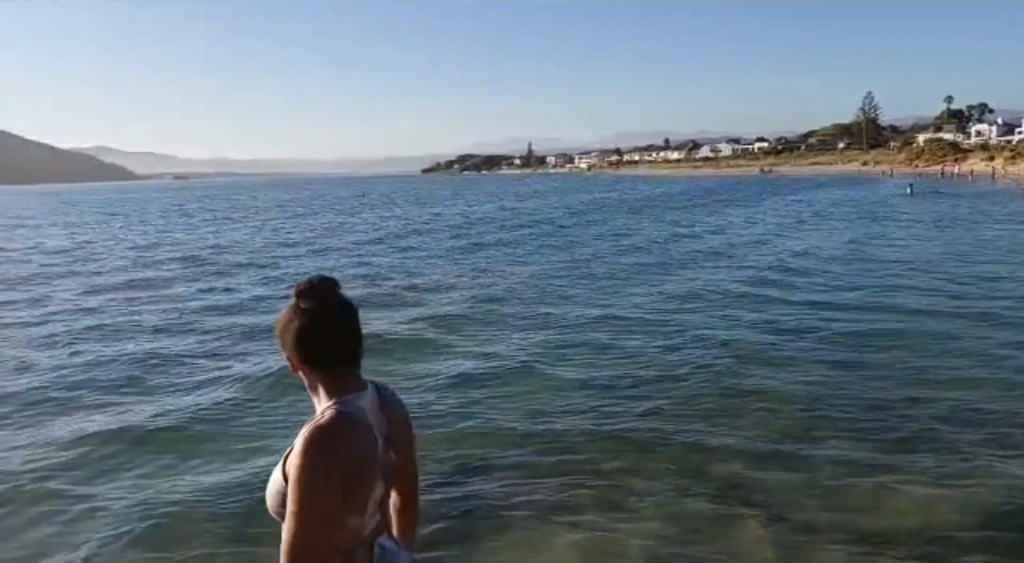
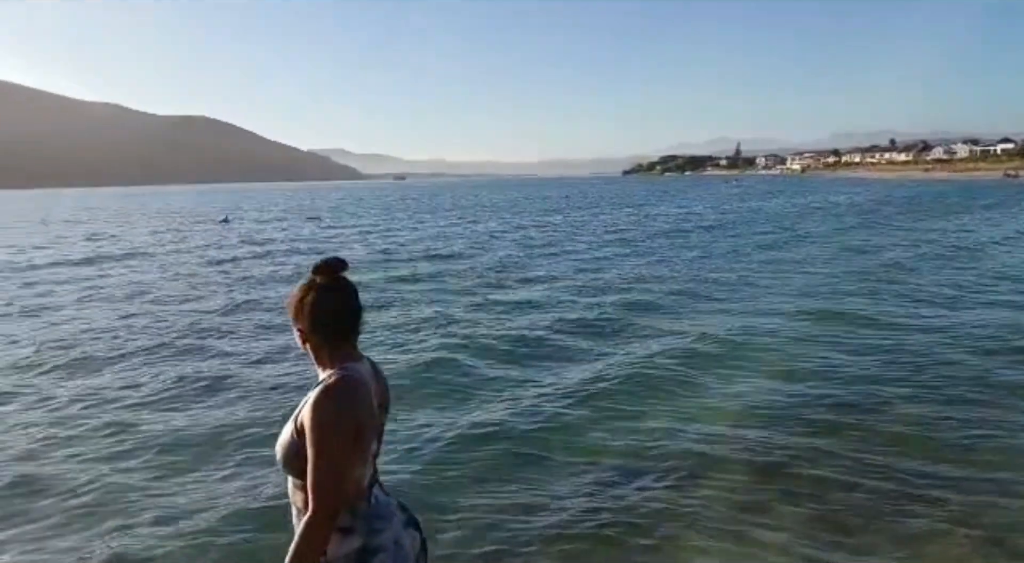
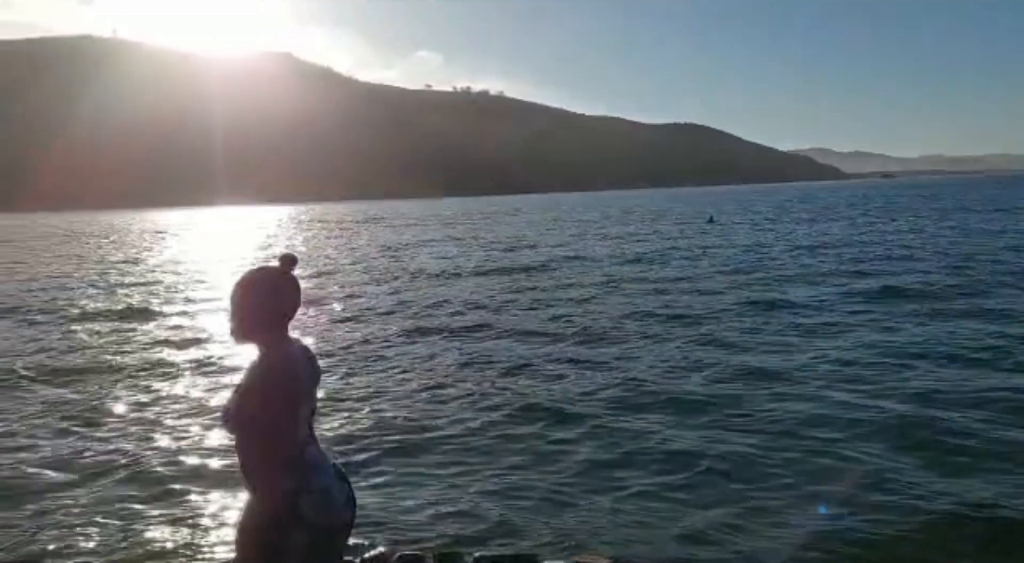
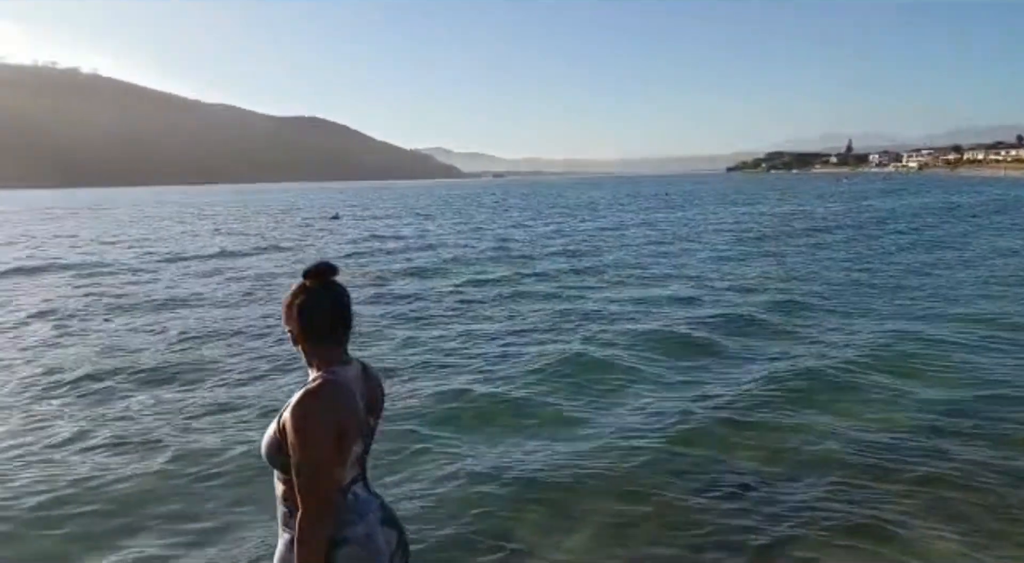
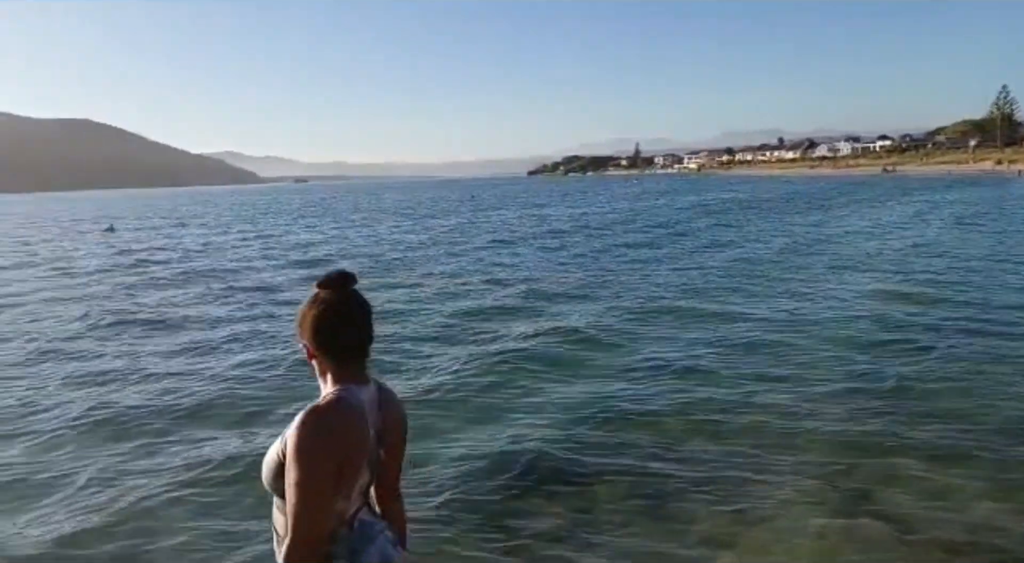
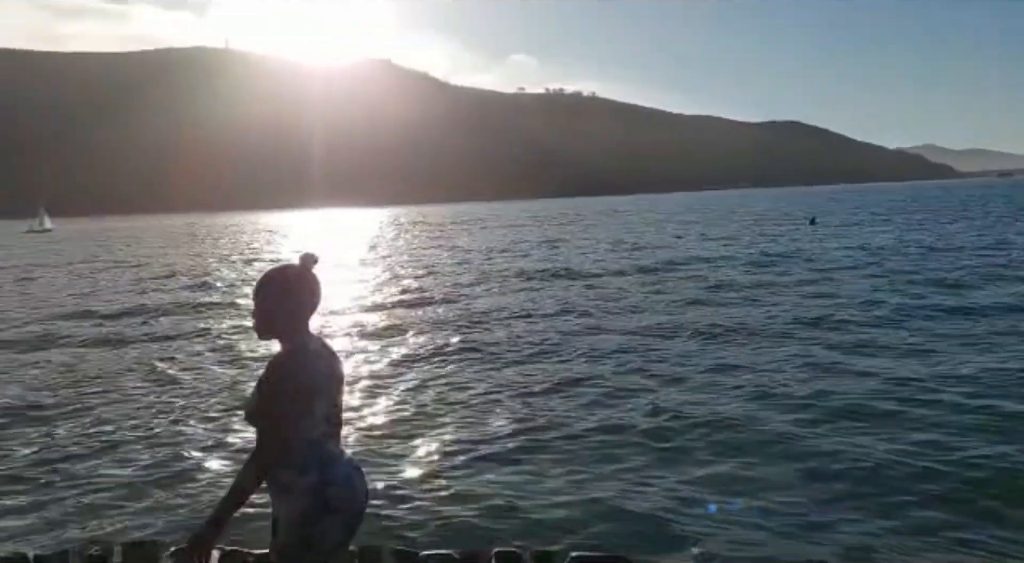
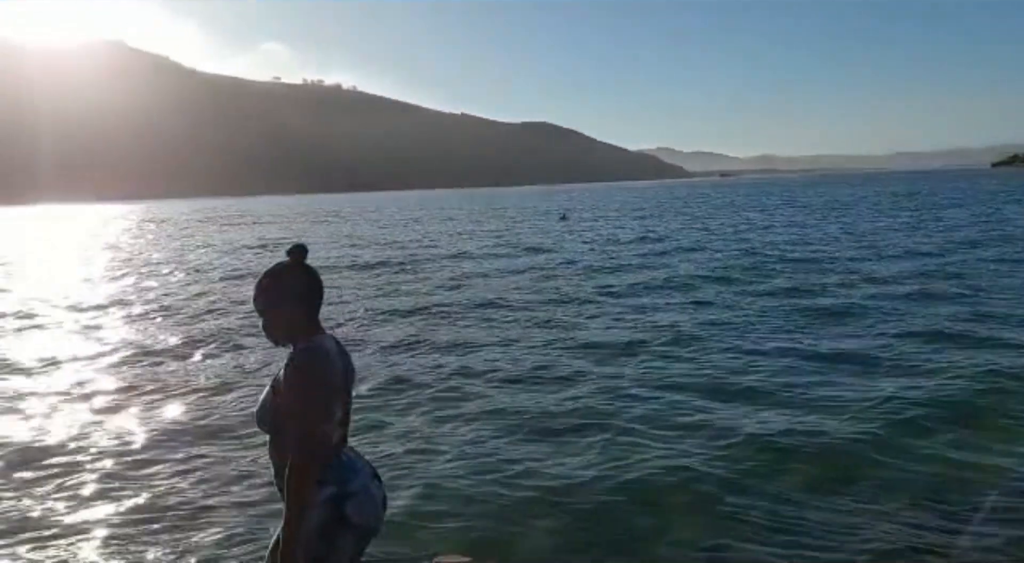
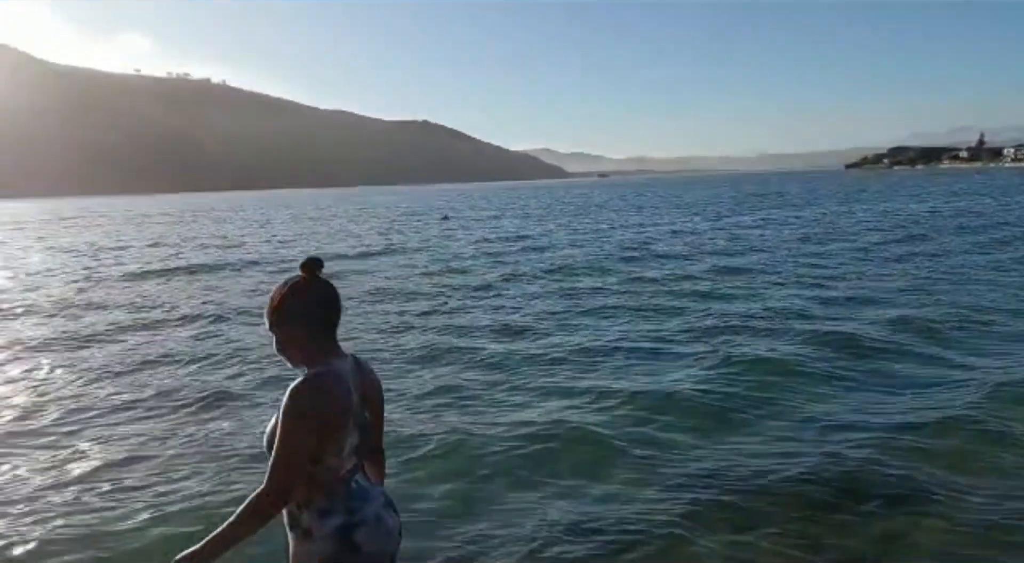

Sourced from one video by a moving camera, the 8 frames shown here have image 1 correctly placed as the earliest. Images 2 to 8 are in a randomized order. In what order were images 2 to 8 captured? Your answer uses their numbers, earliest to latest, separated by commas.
5, 2, 4, 8, 7, 3, 6
